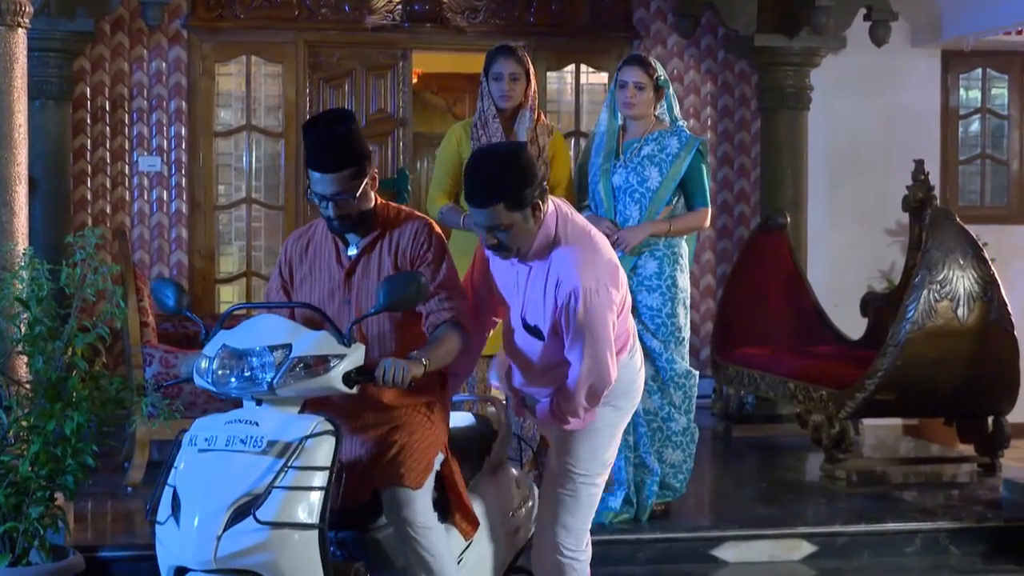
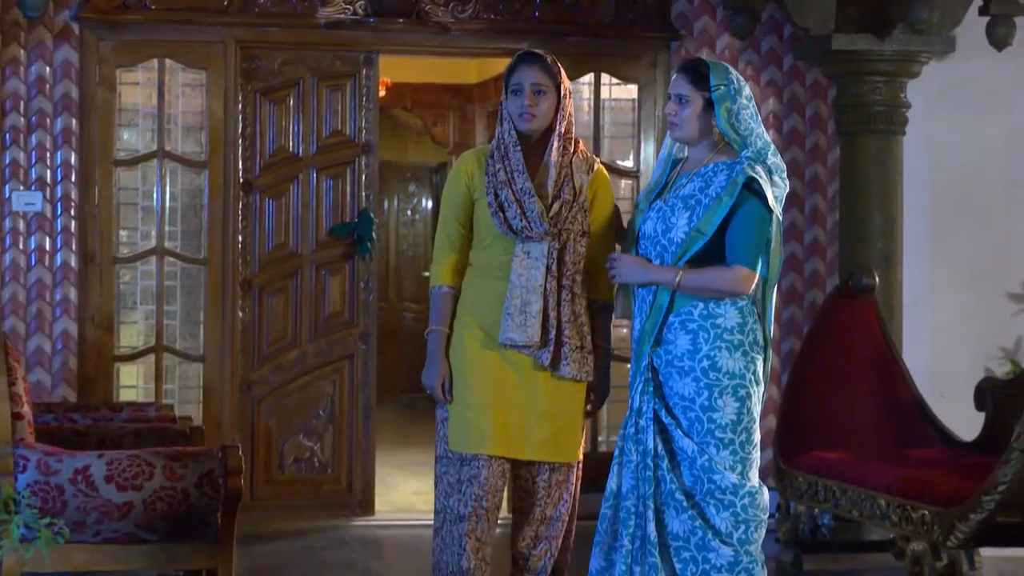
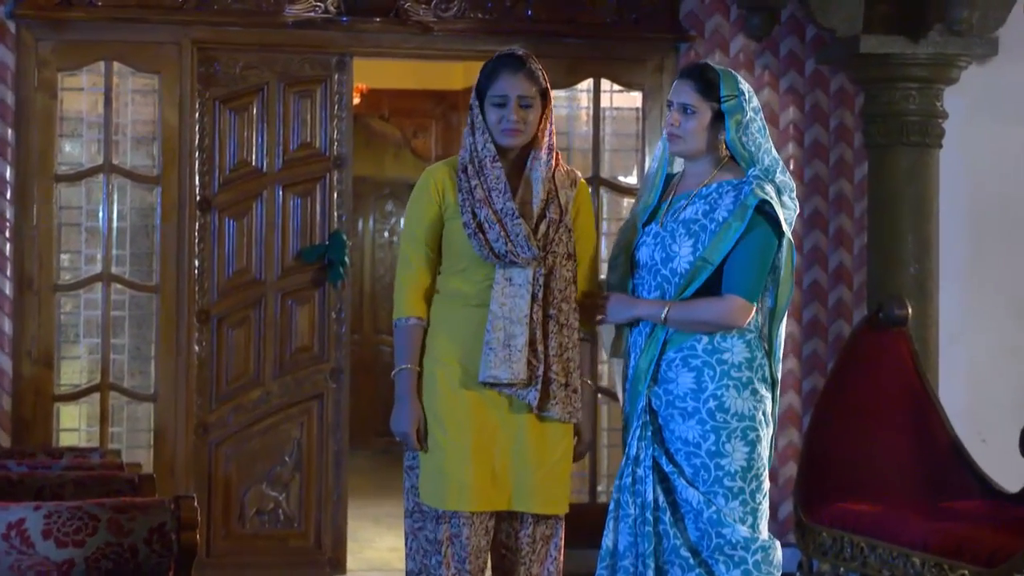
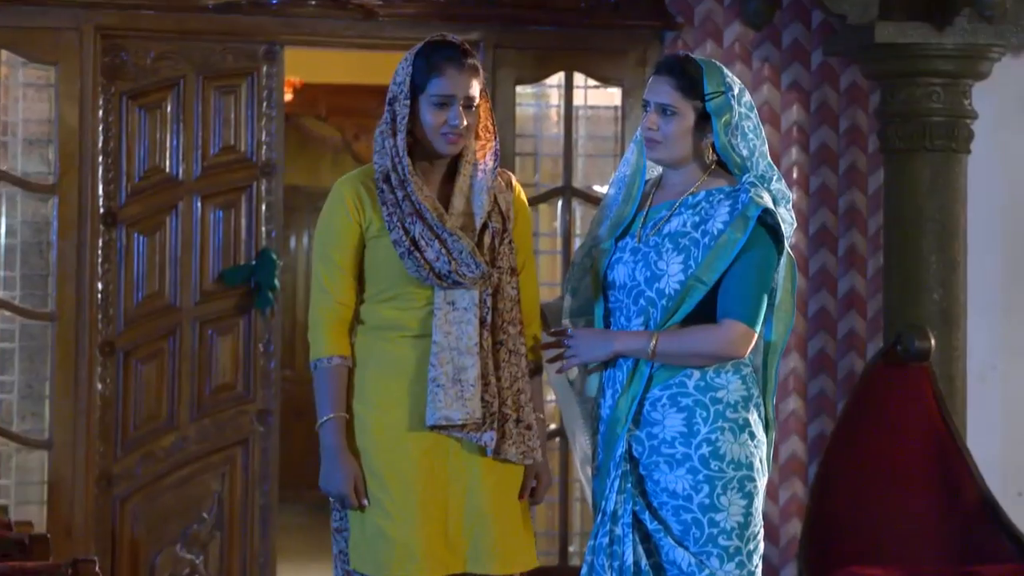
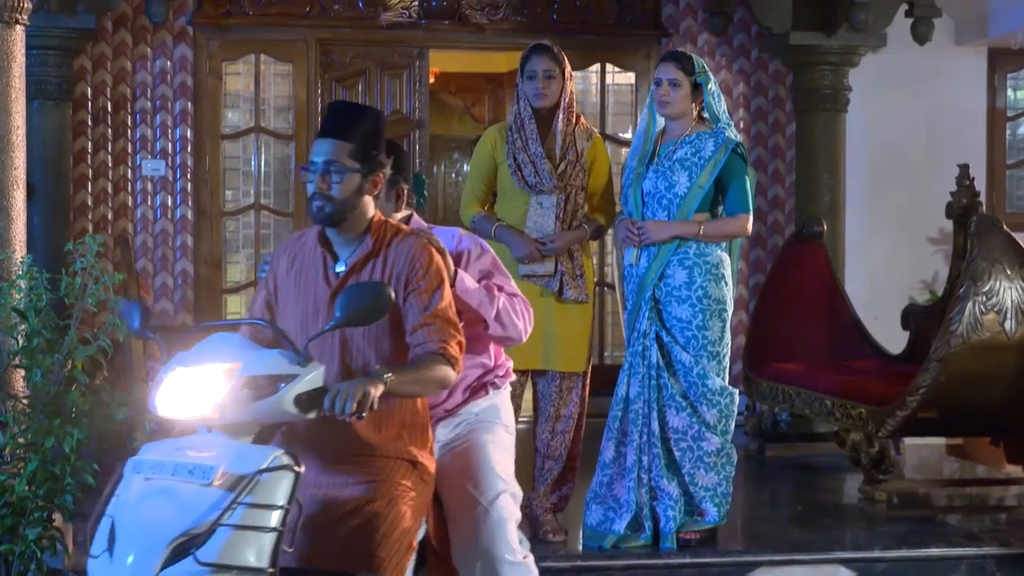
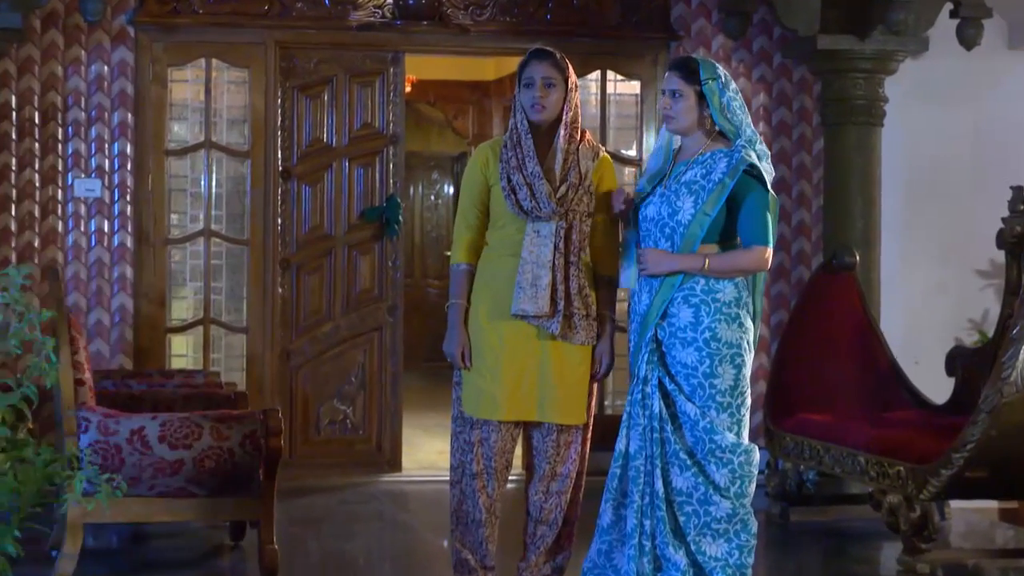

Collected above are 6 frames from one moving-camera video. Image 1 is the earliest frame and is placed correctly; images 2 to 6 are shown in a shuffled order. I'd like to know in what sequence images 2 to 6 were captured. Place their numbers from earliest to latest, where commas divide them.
5, 6, 2, 3, 4
